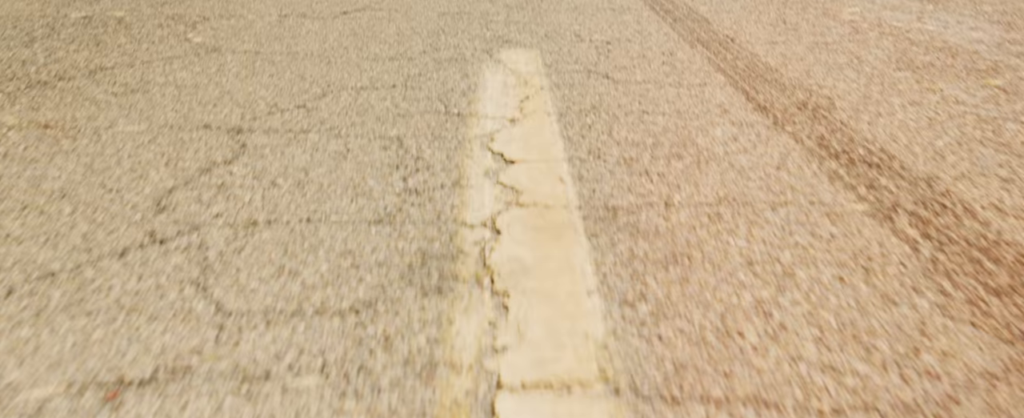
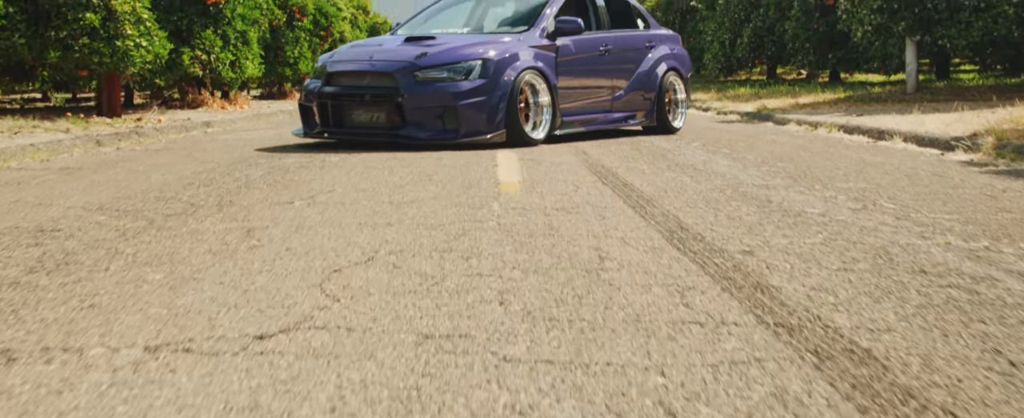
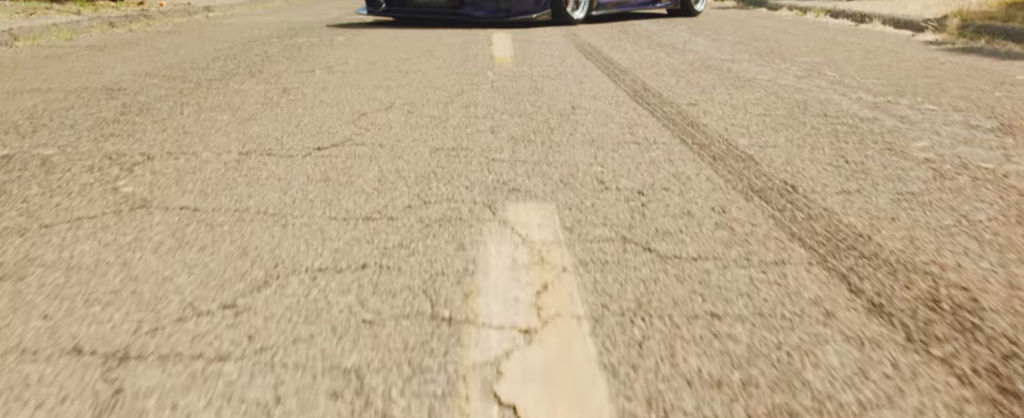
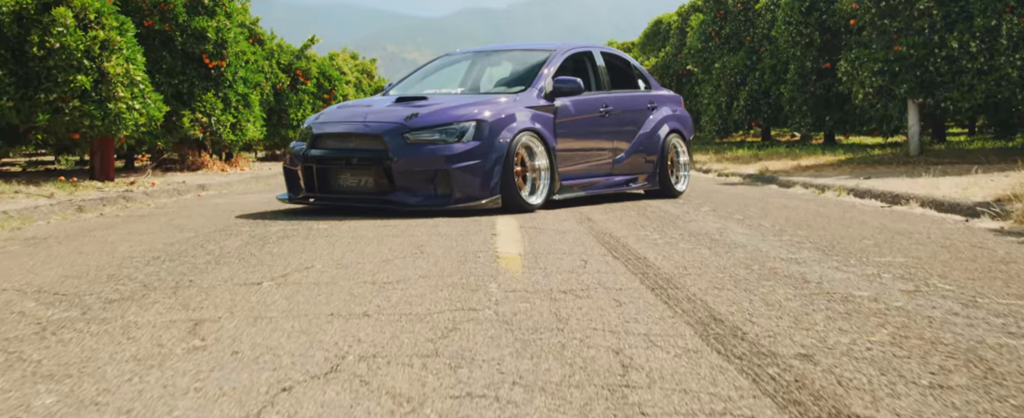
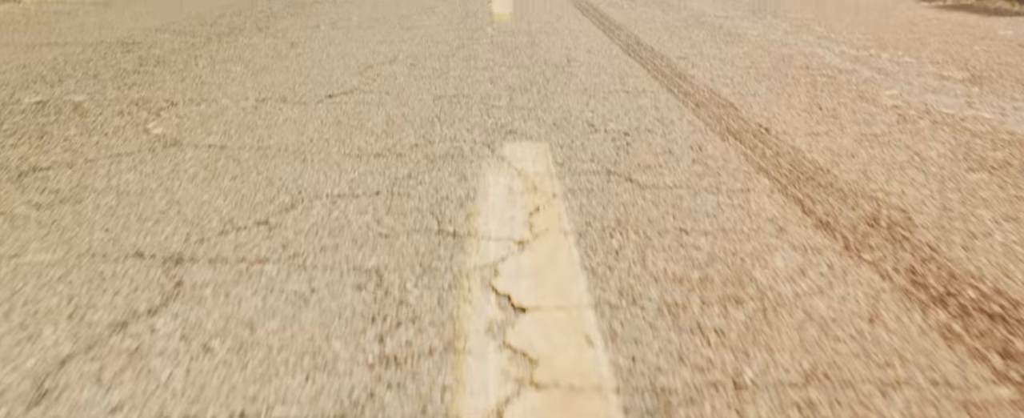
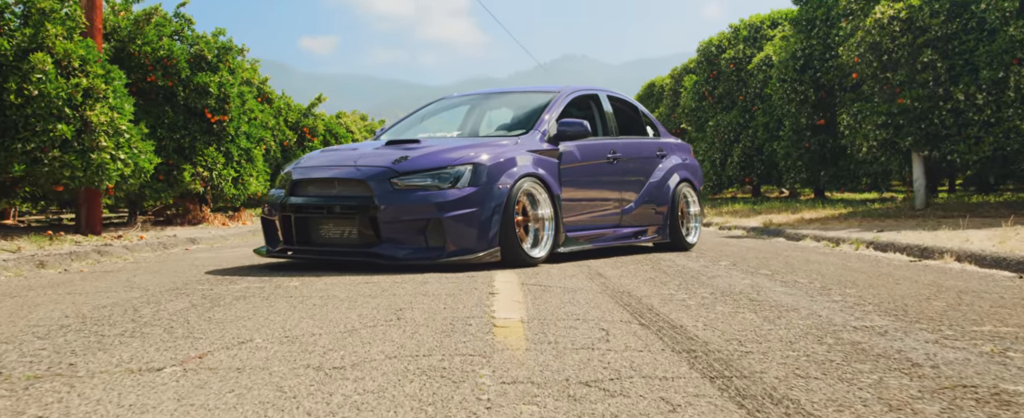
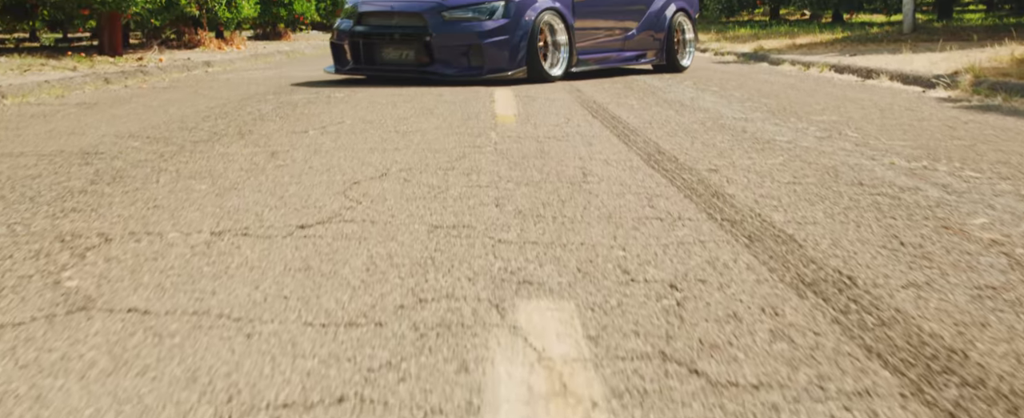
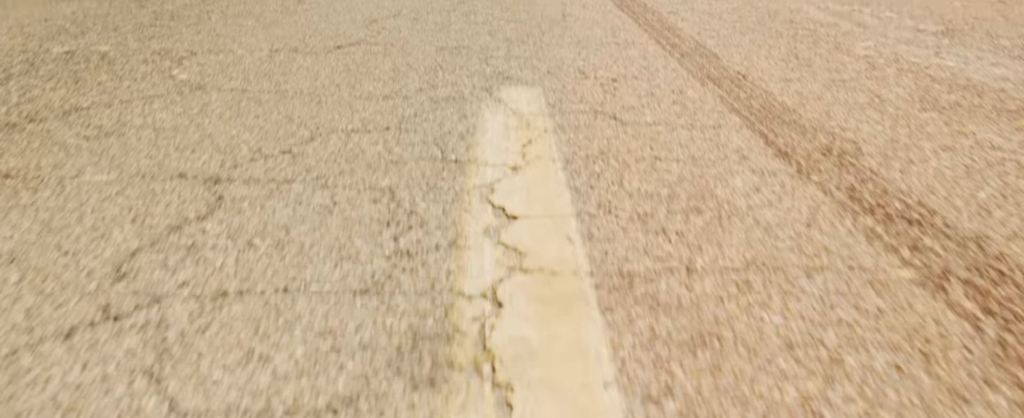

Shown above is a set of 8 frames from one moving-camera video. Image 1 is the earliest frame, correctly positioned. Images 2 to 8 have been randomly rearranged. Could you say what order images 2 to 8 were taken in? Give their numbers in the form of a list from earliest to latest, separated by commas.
8, 5, 3, 7, 2, 4, 6
